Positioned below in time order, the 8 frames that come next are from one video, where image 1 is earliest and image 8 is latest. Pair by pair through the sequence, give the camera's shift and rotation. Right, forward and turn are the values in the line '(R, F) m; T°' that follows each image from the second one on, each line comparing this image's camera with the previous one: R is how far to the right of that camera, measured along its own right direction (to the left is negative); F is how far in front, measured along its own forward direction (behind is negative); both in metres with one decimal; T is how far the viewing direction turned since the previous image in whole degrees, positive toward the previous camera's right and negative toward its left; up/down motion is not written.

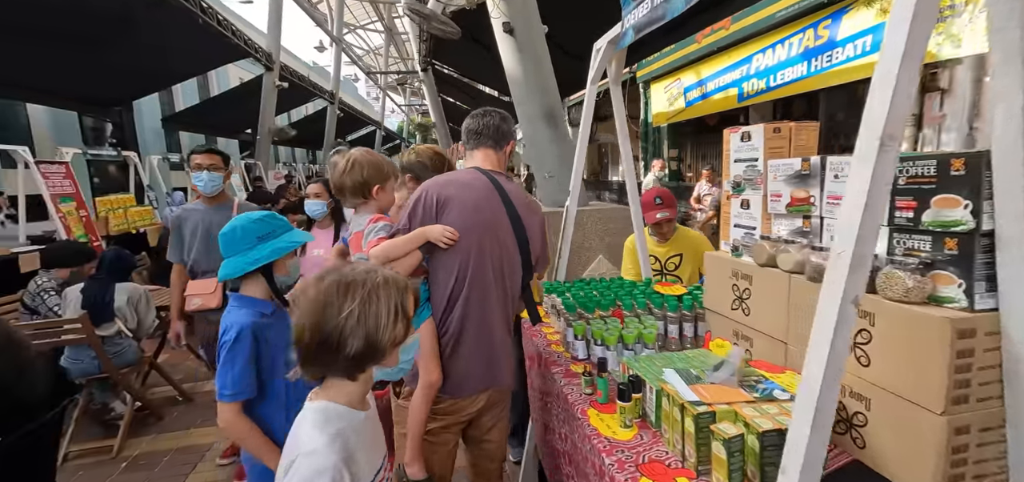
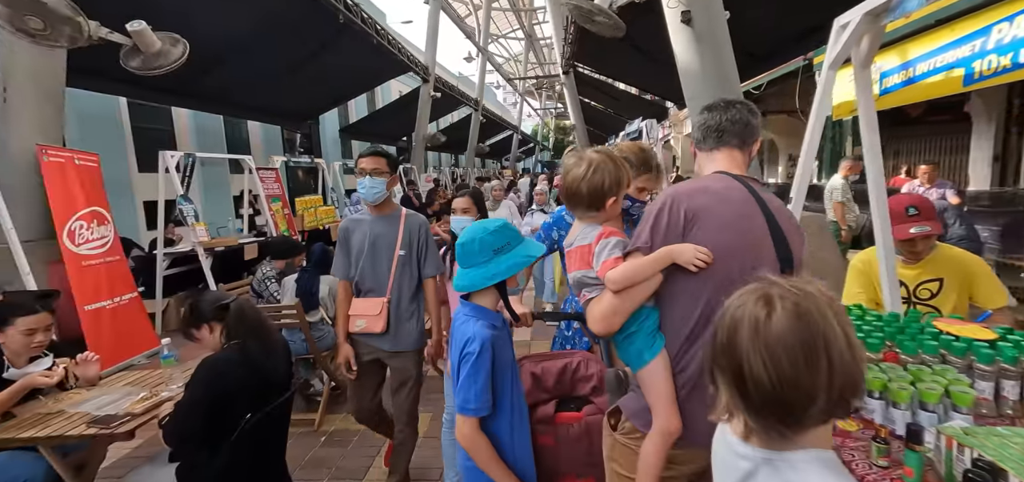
(-0.3, +0.1) m; -16°
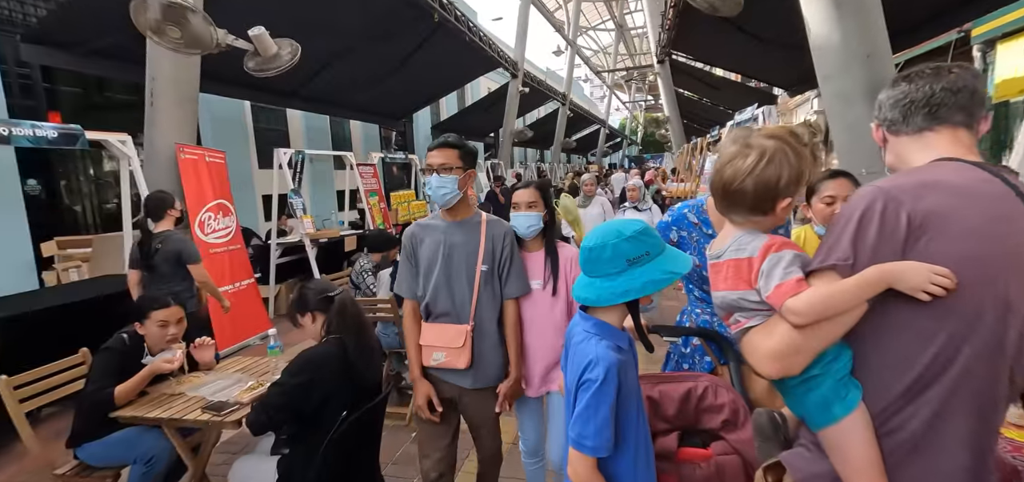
(-0.1, +0.2) m; -10°
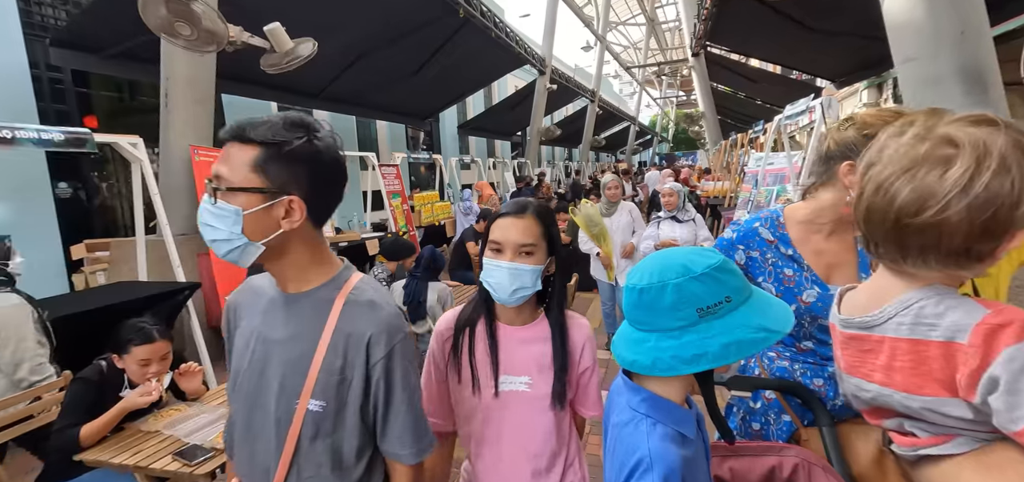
(0.0, +0.3) m; -3°
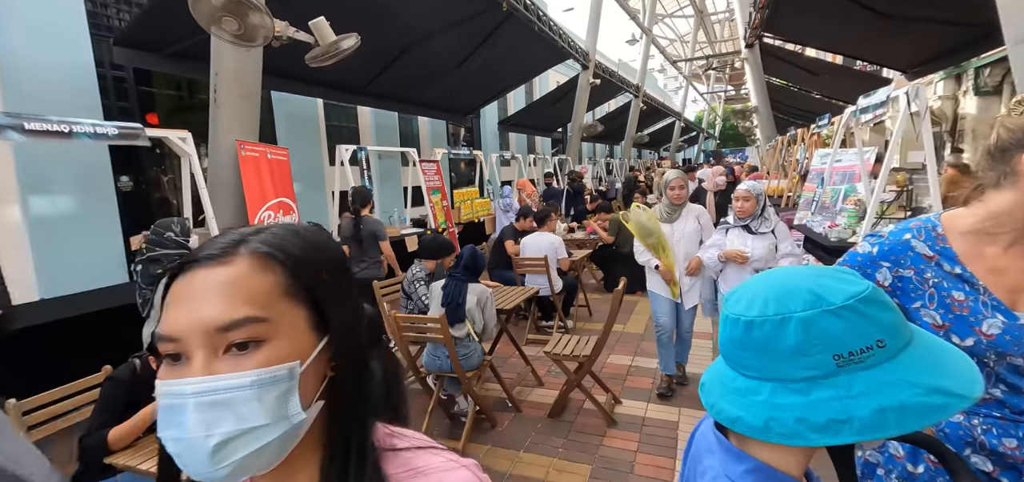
(0.0, +0.2) m; -5°
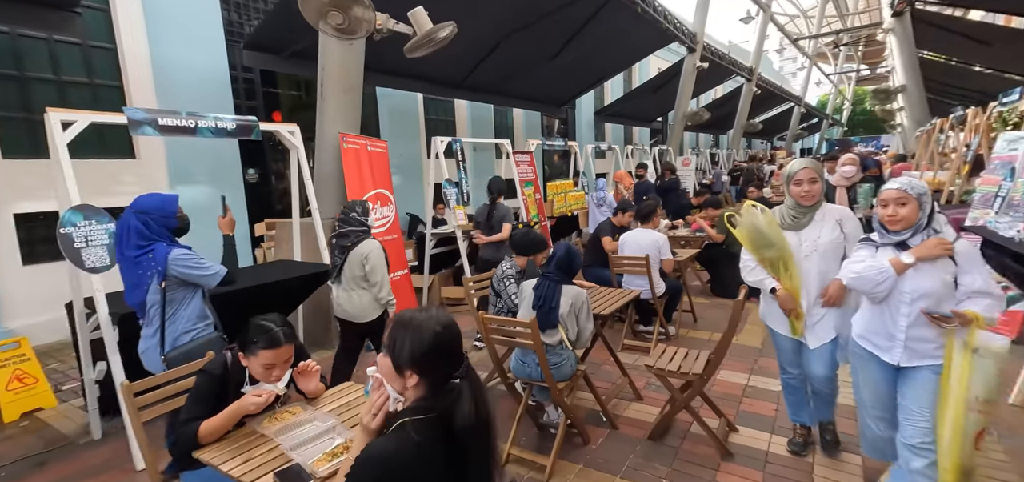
(-0.1, +0.3) m; -11°
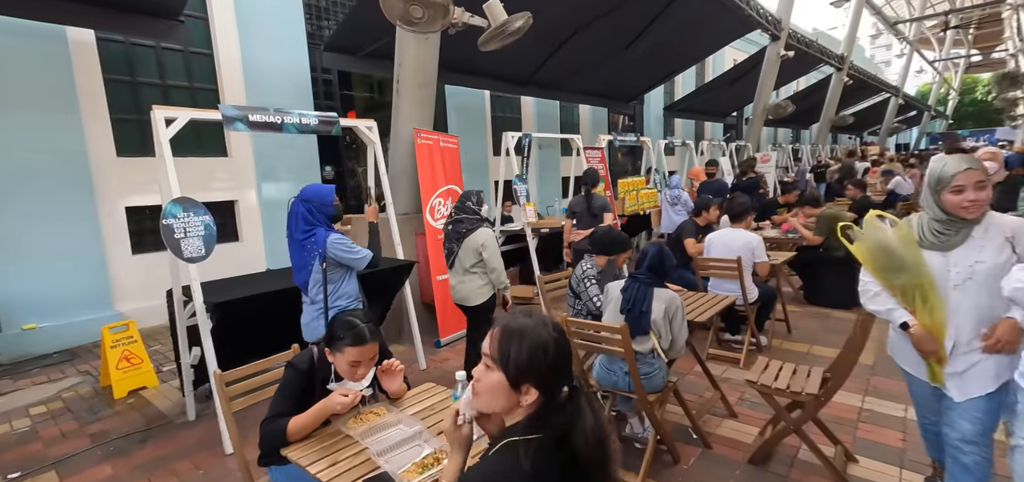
(-0.2, +0.2) m; -7°
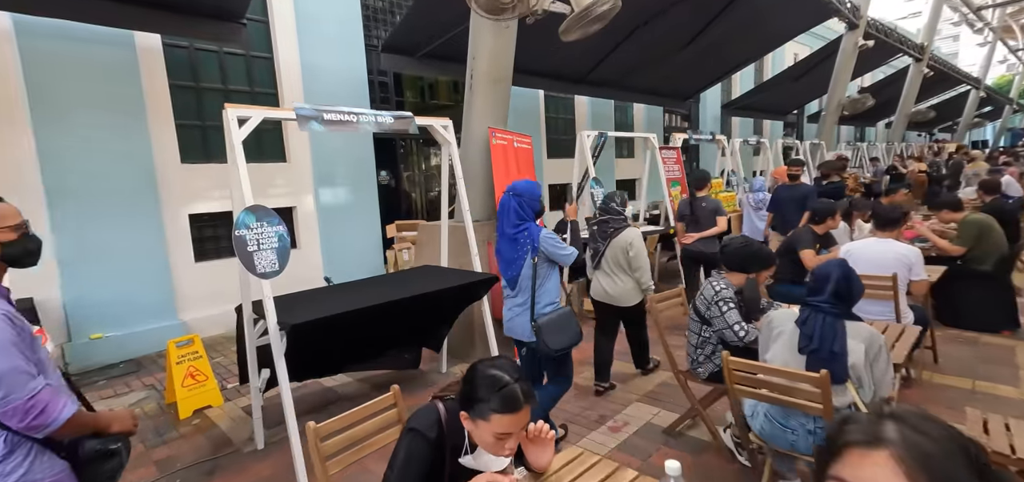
(-0.5, +0.5) m; -4°
